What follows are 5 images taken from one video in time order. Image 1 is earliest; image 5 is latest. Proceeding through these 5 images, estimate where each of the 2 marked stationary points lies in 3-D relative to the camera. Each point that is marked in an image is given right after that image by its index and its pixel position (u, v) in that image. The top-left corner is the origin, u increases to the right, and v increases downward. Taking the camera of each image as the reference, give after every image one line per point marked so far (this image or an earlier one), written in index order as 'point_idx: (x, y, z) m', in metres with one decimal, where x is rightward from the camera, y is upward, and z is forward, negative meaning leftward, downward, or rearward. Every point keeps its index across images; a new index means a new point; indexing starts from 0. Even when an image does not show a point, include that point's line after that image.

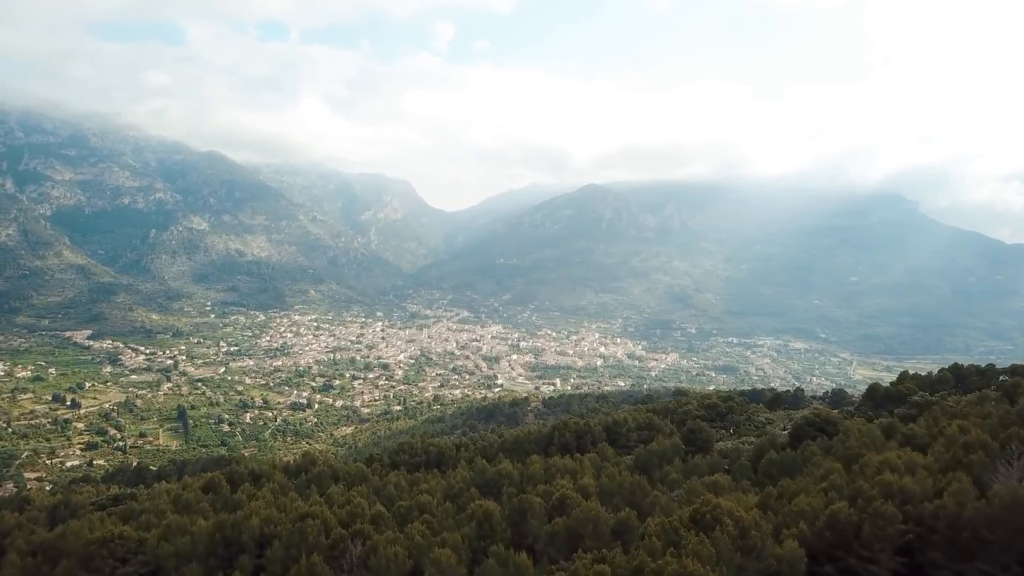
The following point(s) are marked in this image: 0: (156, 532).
0: (-10.9, -7.3, +19.9) m
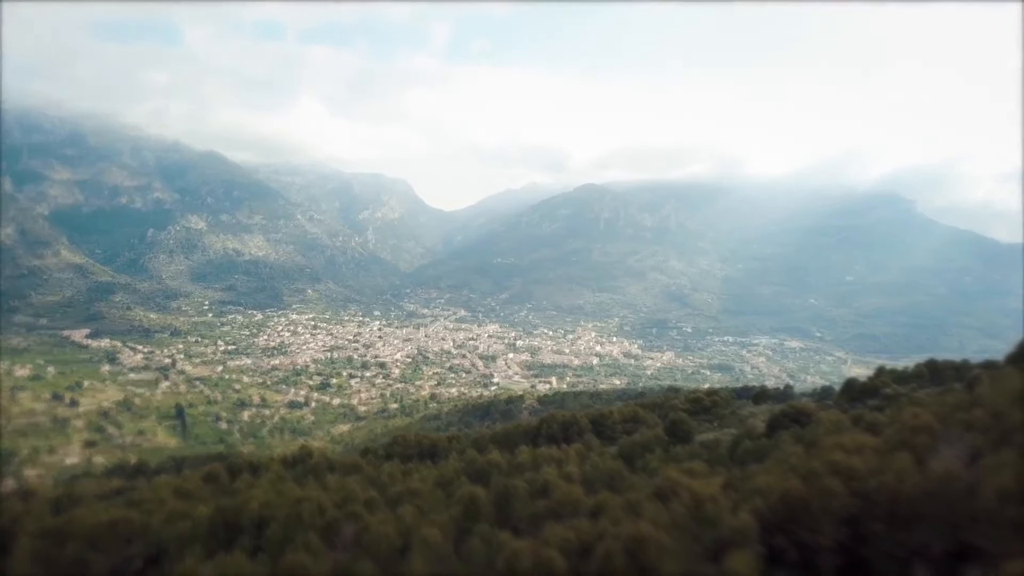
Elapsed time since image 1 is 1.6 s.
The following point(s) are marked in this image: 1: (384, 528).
0: (-11.3, -7.2, +20.9) m
1: (-3.5, -6.5, +17.9) m
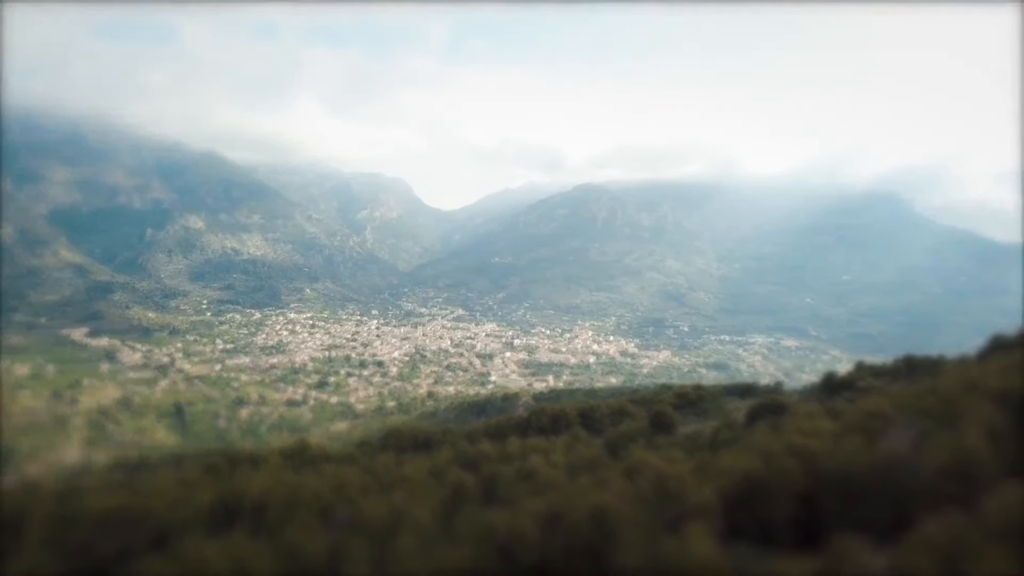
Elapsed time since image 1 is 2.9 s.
0: (-11.7, -7.1, +21.9) m
1: (-3.9, -6.4, +18.9) m
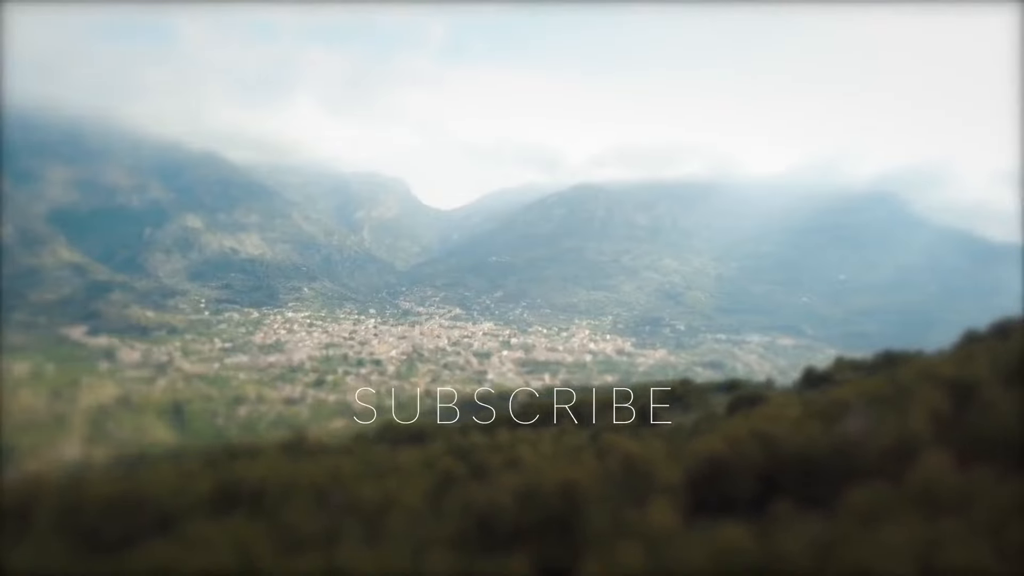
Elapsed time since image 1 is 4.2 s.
0: (-12.2, -7.0, +22.8) m
1: (-4.4, -6.3, +19.9) m
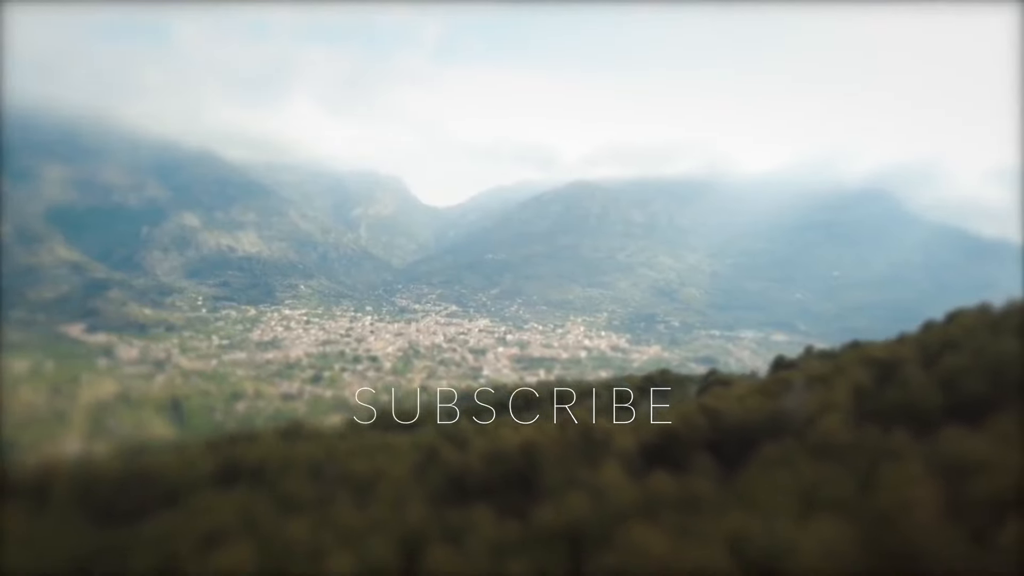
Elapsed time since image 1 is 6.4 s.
0: (-12.9, -6.7, +24.5) m
1: (-5.1, -6.0, +21.6) m
